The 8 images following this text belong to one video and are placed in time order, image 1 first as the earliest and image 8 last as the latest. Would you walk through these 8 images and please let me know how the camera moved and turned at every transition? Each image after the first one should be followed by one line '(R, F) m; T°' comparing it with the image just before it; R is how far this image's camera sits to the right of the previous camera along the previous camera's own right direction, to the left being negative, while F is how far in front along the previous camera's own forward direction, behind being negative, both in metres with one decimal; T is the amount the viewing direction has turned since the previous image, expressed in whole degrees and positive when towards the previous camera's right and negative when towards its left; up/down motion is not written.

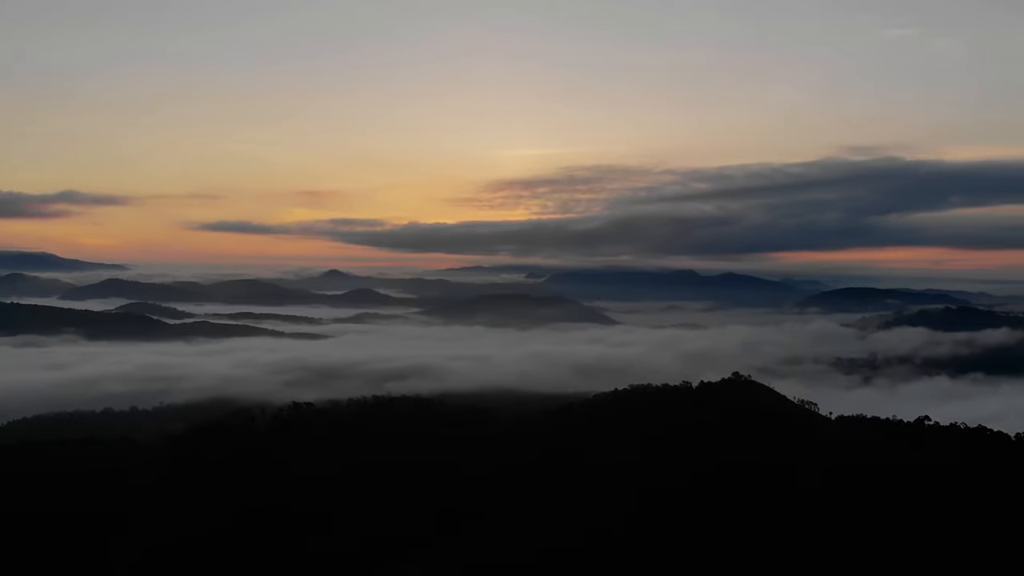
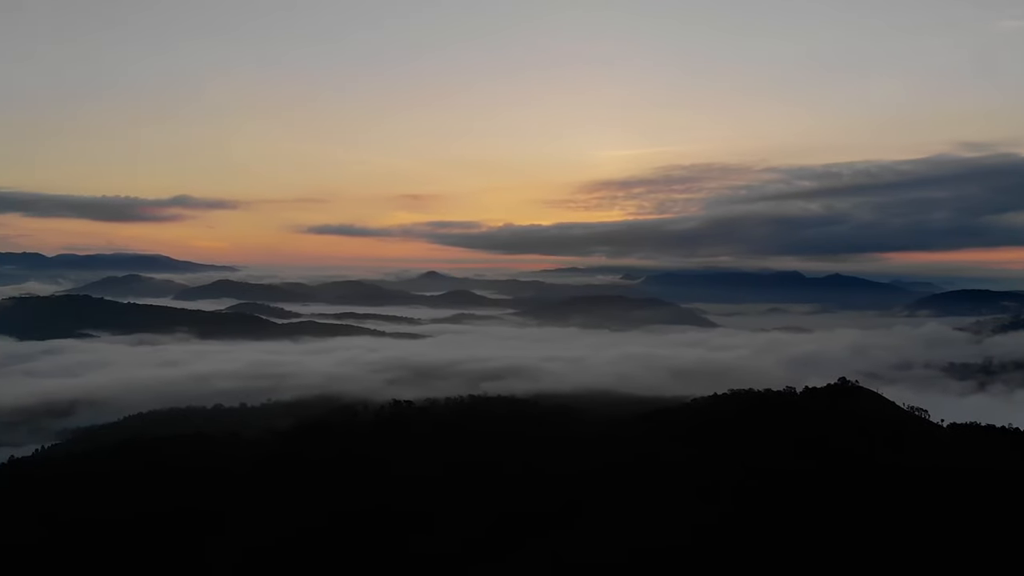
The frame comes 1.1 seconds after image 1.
(0.0, -0.1) m; -7°
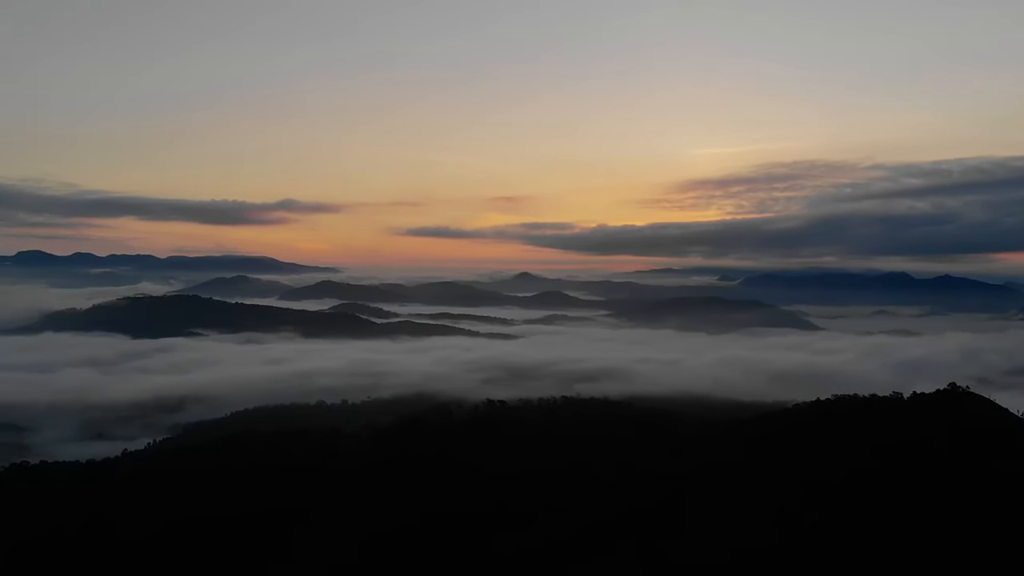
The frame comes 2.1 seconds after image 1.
(0.0, -0.2) m; -7°
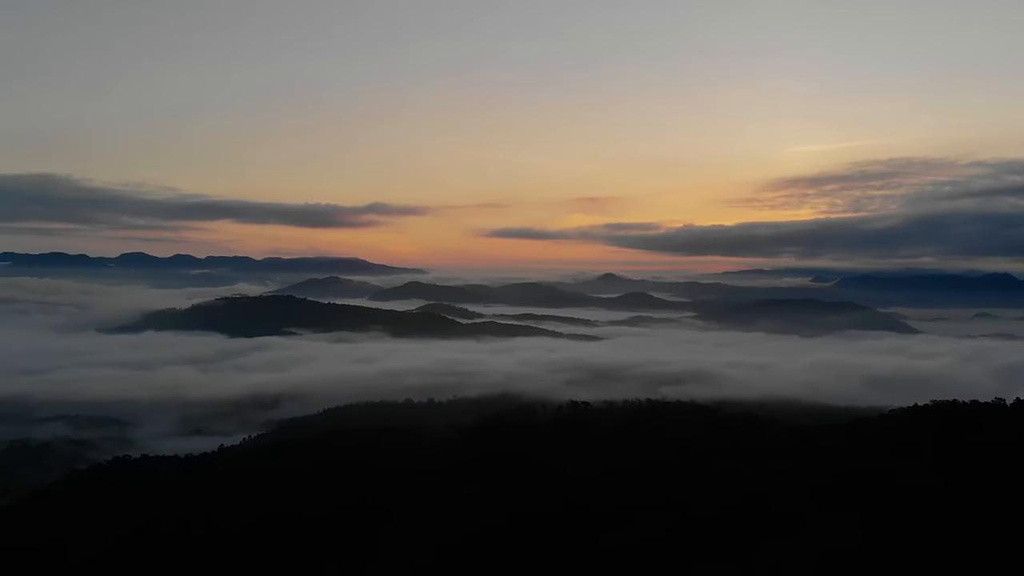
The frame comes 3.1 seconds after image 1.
(0.0, -0.4) m; -6°
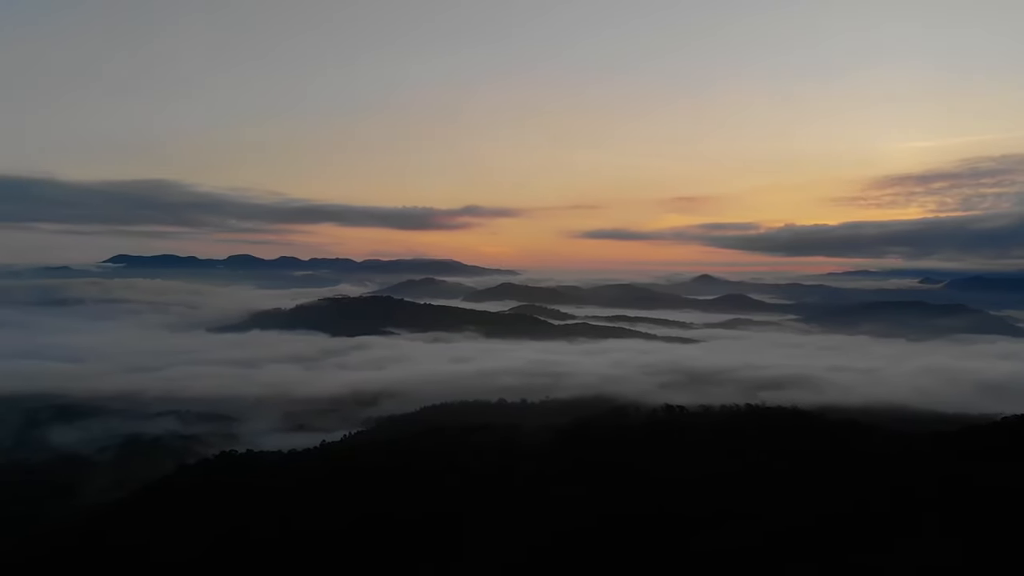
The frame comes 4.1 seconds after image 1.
(0.0, -0.9) m; -7°
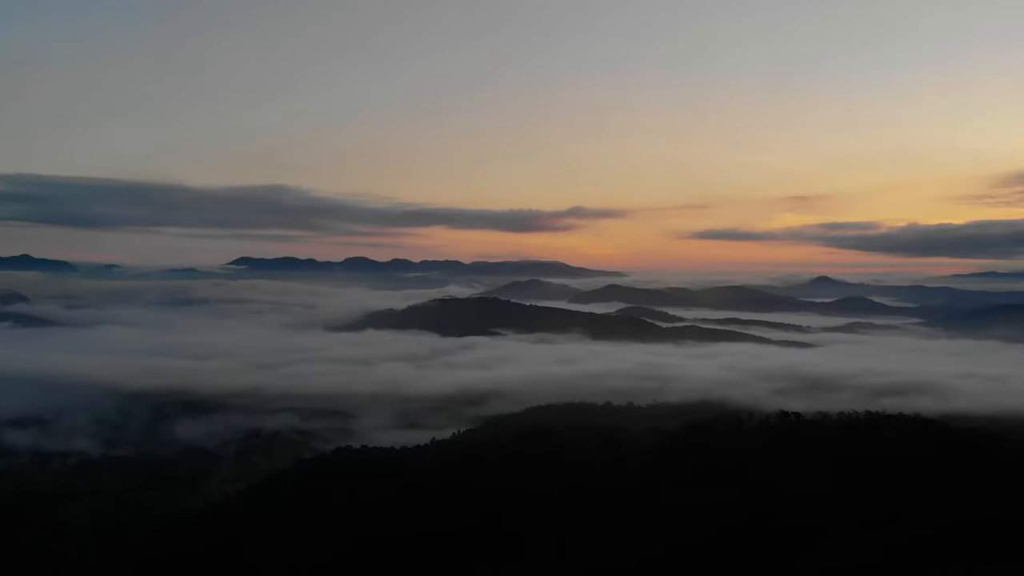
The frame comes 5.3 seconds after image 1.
(0.0, -2.1) m; -8°
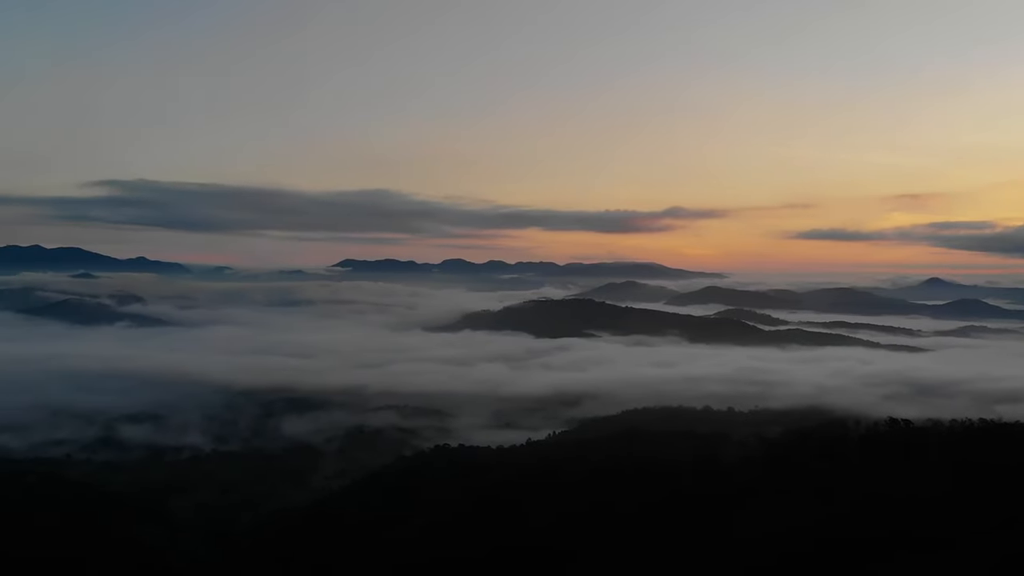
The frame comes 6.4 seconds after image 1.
(-0.1, -5.0) m; -7°
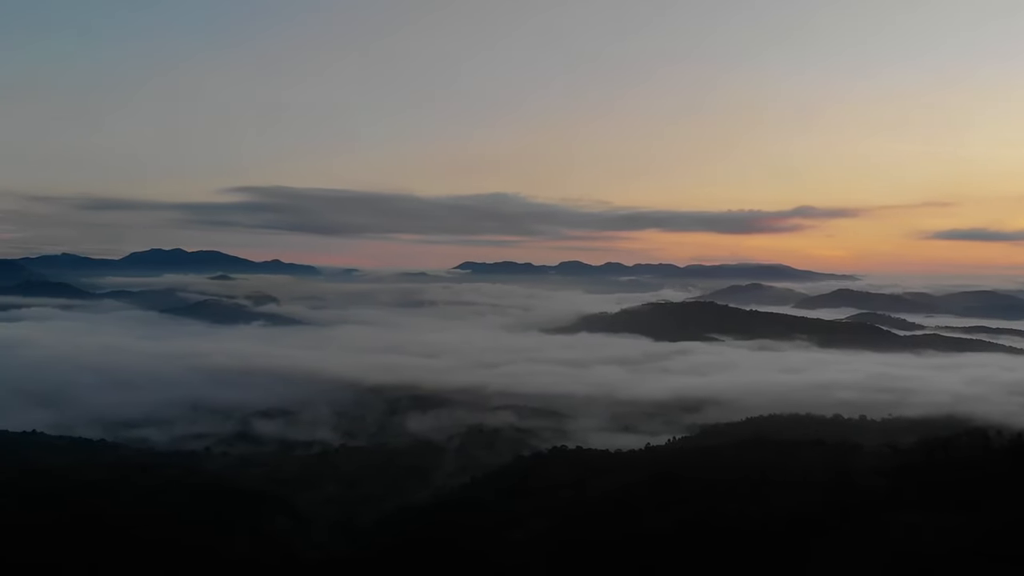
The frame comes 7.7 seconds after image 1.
(+2.2, -7.5) m; -9°
